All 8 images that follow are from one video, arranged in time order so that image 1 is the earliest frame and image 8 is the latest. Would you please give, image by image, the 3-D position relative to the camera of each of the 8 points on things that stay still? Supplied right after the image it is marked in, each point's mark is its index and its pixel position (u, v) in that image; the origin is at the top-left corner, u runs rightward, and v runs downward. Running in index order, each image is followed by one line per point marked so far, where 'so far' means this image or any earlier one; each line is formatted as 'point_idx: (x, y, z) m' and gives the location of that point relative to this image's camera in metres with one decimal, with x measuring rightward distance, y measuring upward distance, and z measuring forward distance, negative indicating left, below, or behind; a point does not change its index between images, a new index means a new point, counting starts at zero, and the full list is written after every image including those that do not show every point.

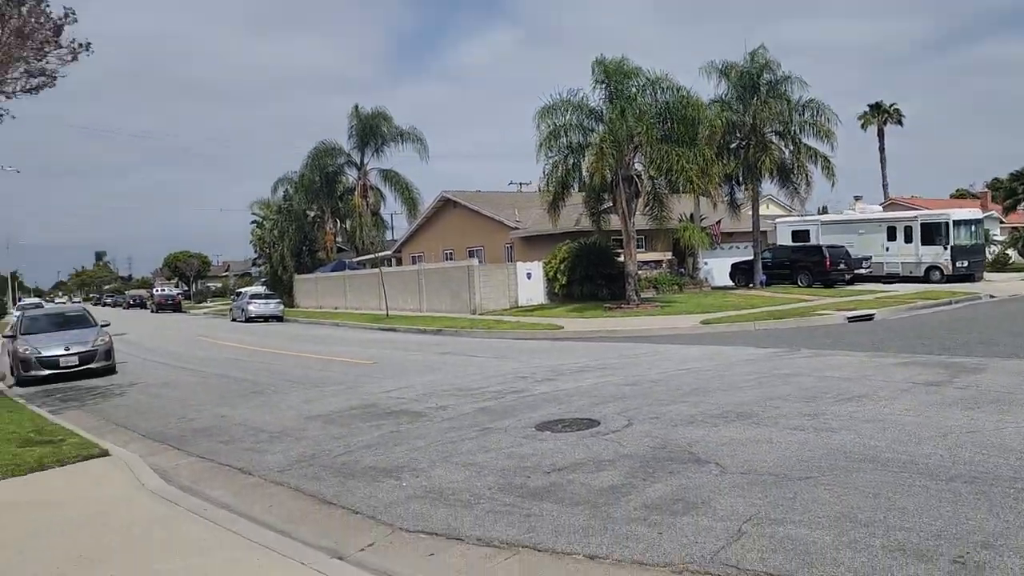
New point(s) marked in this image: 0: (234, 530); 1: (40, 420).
0: (-2.3, -2.0, +6.6) m
1: (-6.4, -1.8, +10.9) m
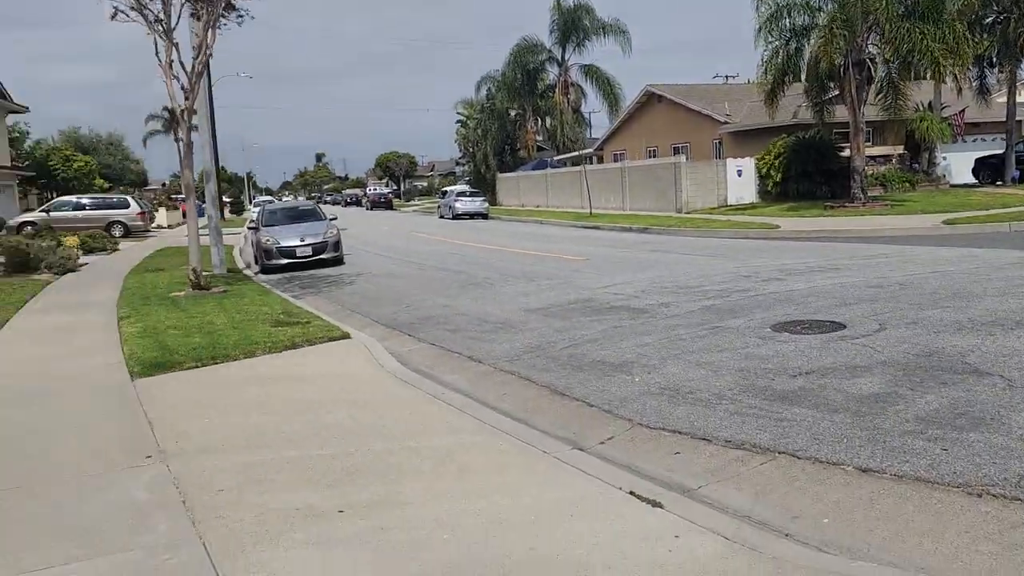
0: (-0.3, -1.1, +6.8) m
1: (-3.3, -0.2, +11.8) m
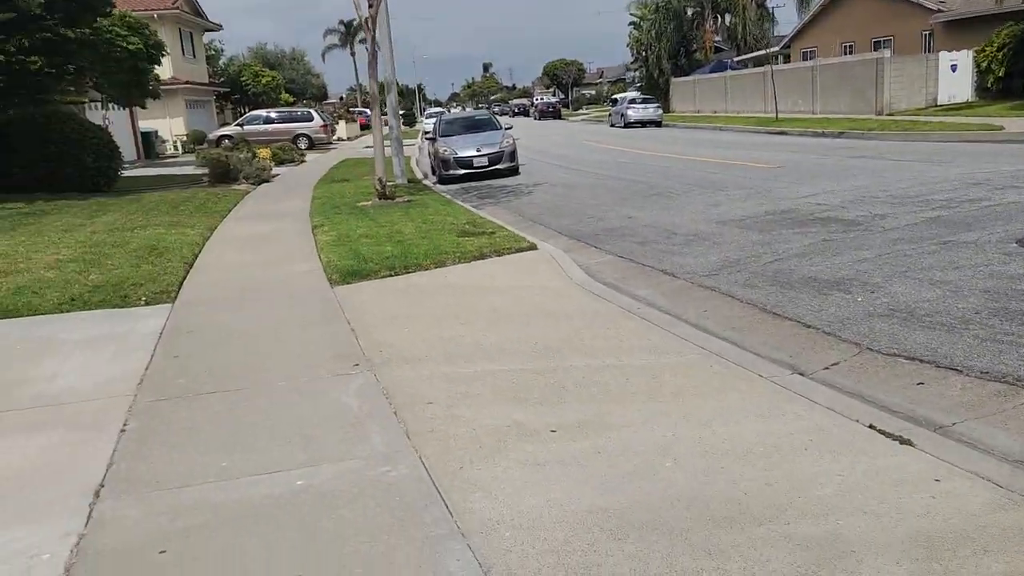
0: (+1.3, -0.3, +6.4) m
1: (-0.6, +1.1, +11.8) m
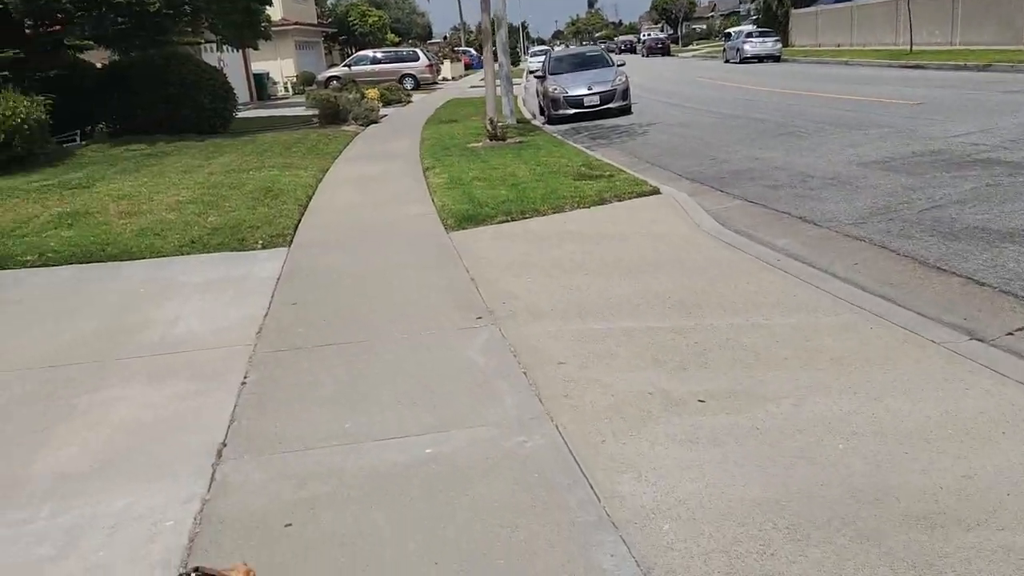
0: (+2.2, 0.0, +5.7) m
1: (+1.0, +1.8, +11.2) m
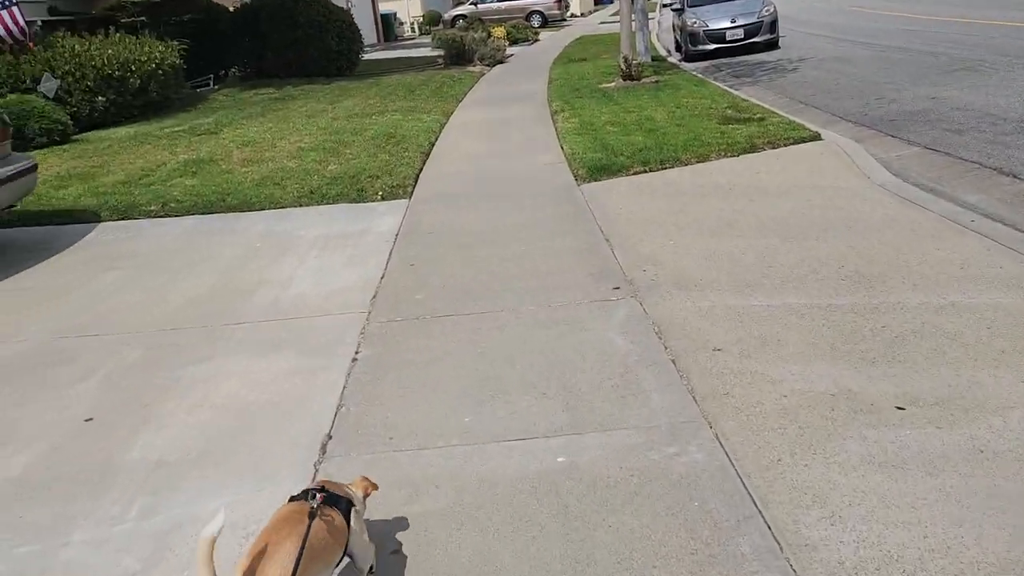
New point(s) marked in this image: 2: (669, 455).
0: (+3.0, +0.2, +4.7) m
1: (+2.7, +2.4, +10.2) m
2: (+0.5, -0.6, +2.8) m
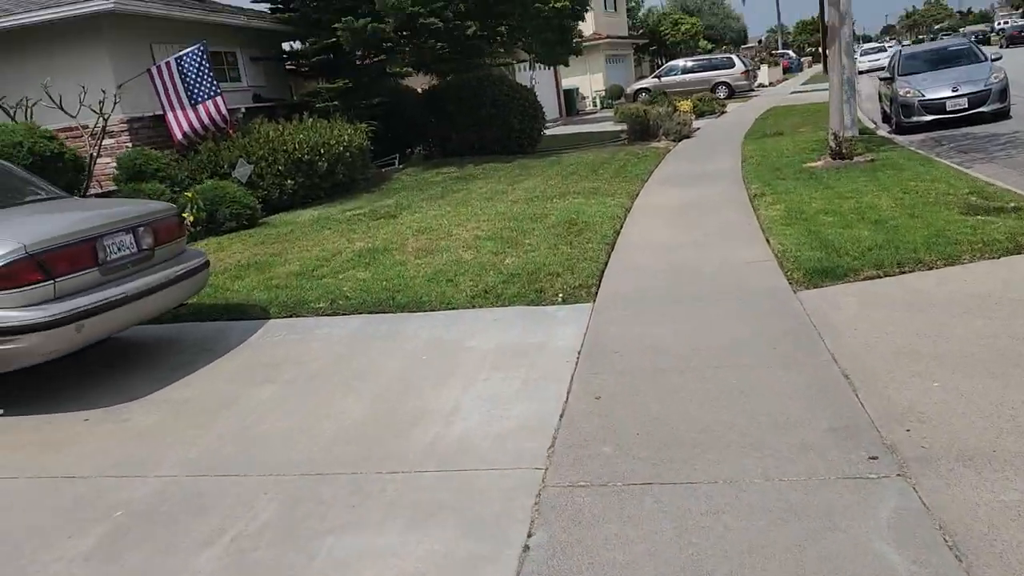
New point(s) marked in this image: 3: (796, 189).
0: (+4.0, -0.6, +3.1) m
1: (+4.8, +1.2, +8.7) m
2: (+1.1, -1.1, +1.7) m
3: (+3.1, +1.1, +8.9) m
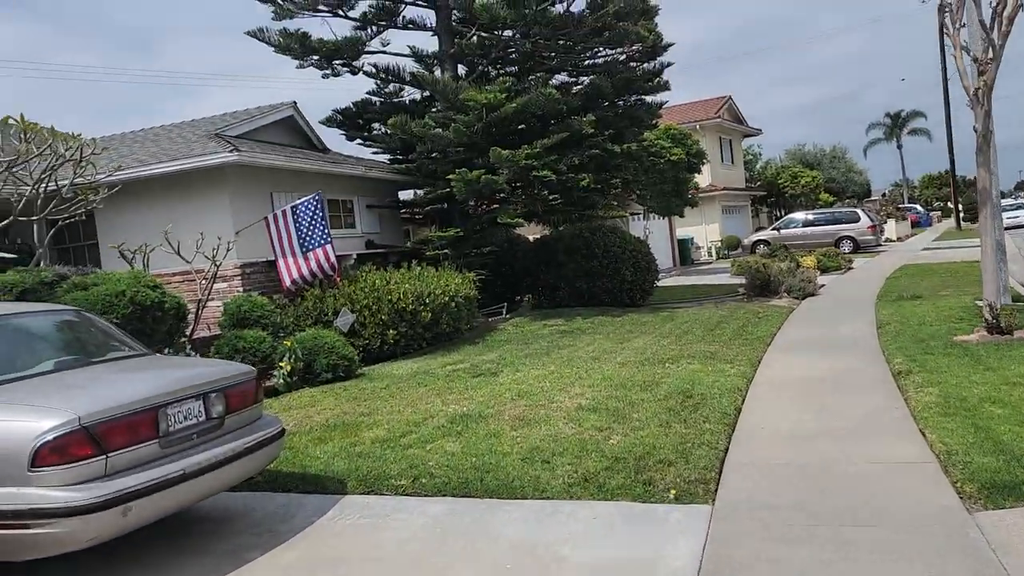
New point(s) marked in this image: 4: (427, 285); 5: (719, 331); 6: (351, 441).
0: (+4.2, -1.4, +1.7) m
1: (+5.9, -0.7, +7.3) m
2: (+1.1, -1.6, +0.6) m
3: (+4.2, -0.8, +7.8) m
4: (-1.3, 0.0, +12.0) m
5: (+3.1, -0.6, +12.1) m
6: (-1.4, -1.3, +6.8) m
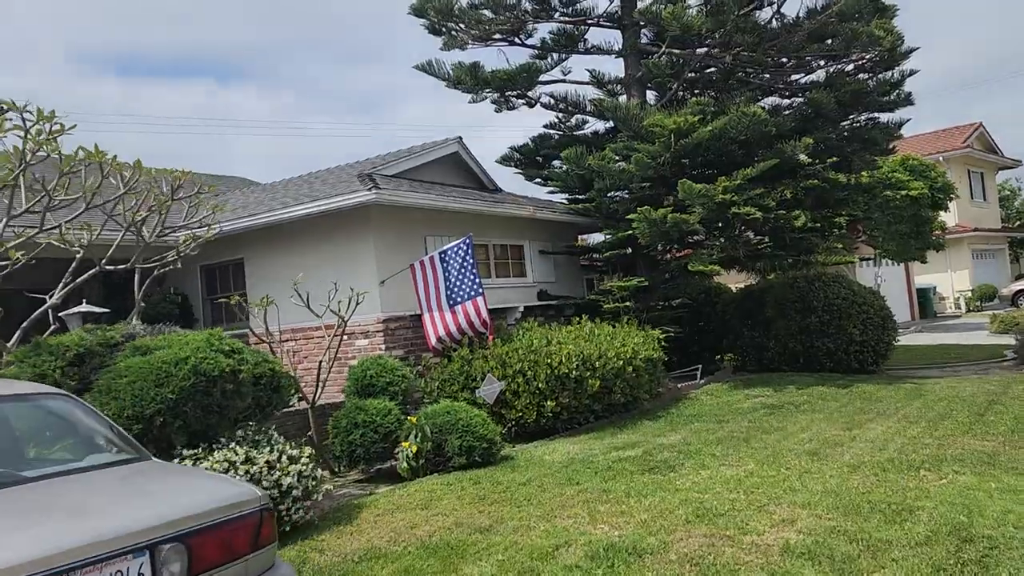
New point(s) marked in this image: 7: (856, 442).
0: (+3.7, -1.6, -1.5) m
1: (+6.7, -1.2, +3.5) m
2: (+0.4, -1.7, -1.8) m
3: (+5.2, -1.3, +4.4) m
4: (+1.0, -0.7, +9.8) m
5: (+5.2, -1.4, +8.8) m
6: (-0.4, -1.7, +4.8) m
7: (+3.4, -1.5, +8.1) m
